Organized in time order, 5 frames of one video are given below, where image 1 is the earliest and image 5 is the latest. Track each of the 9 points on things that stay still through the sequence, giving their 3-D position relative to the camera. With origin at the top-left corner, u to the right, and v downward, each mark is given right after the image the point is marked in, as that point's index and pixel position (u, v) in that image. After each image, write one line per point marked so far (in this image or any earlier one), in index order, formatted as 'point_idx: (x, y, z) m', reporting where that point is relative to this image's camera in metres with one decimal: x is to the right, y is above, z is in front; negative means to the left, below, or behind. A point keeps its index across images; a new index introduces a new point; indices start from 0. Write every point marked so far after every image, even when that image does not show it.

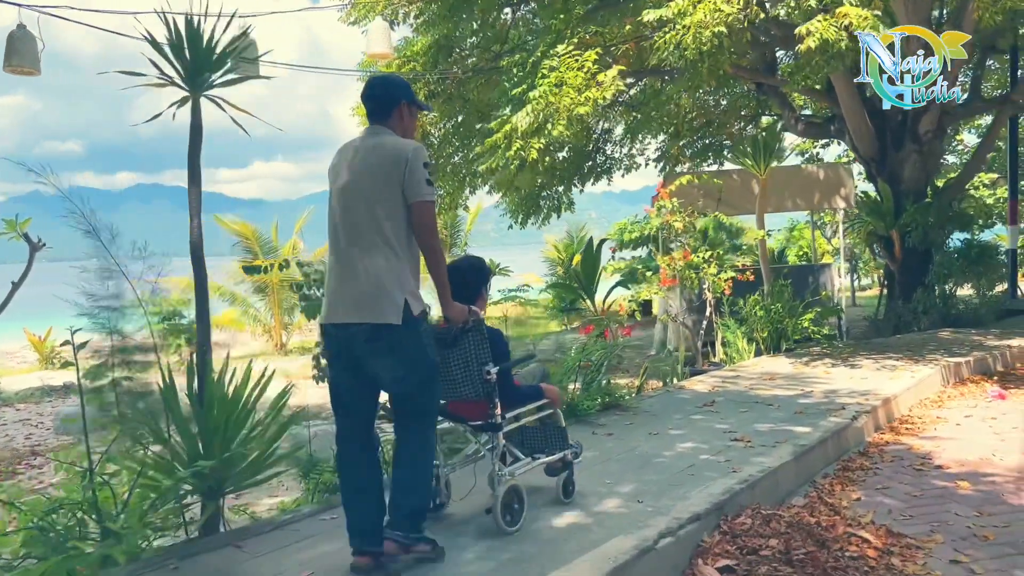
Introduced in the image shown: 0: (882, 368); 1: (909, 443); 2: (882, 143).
0: (+3.8, -0.8, +8.9) m
1: (+3.0, -1.2, +6.5) m
2: (+6.3, +2.5, +14.7) m
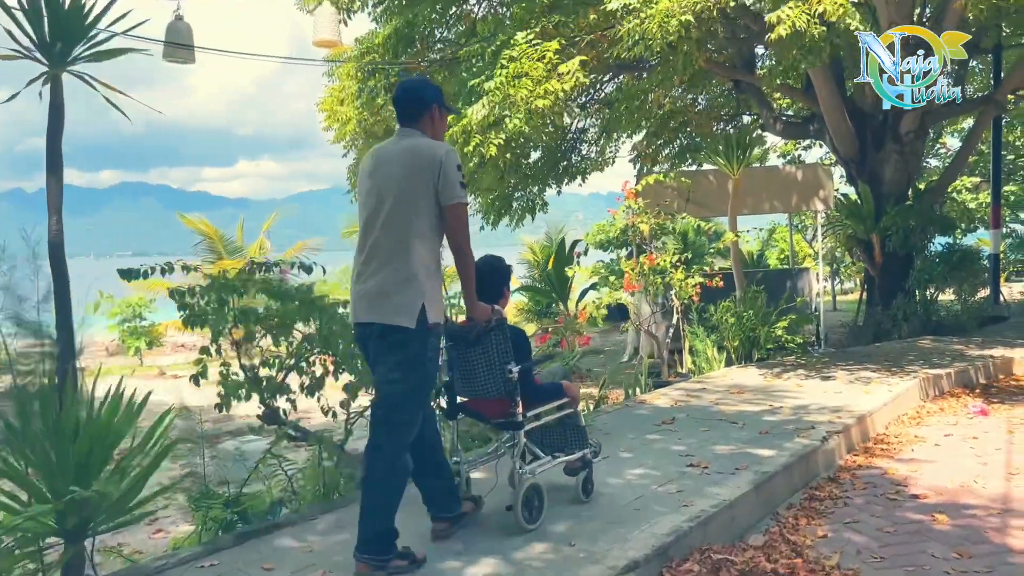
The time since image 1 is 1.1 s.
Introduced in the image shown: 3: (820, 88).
0: (+3.3, -0.9, +8.3) m
1: (+2.6, -1.2, +6.0) m
2: (+5.8, +2.4, +14.2) m
3: (+4.8, +3.1, +13.3) m
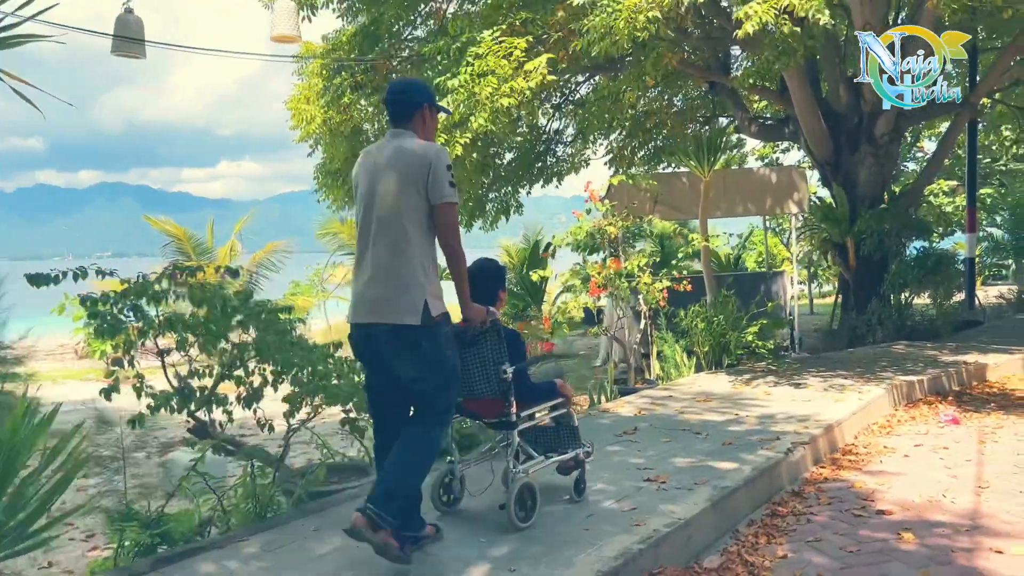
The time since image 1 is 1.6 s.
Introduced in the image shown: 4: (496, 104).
0: (+3.0, -0.9, +8.1) m
1: (+2.2, -1.3, +5.7) m
2: (+5.3, +2.3, +14.1) m
3: (+4.3, +3.0, +13.2) m
4: (-0.2, +1.9, +9.0) m
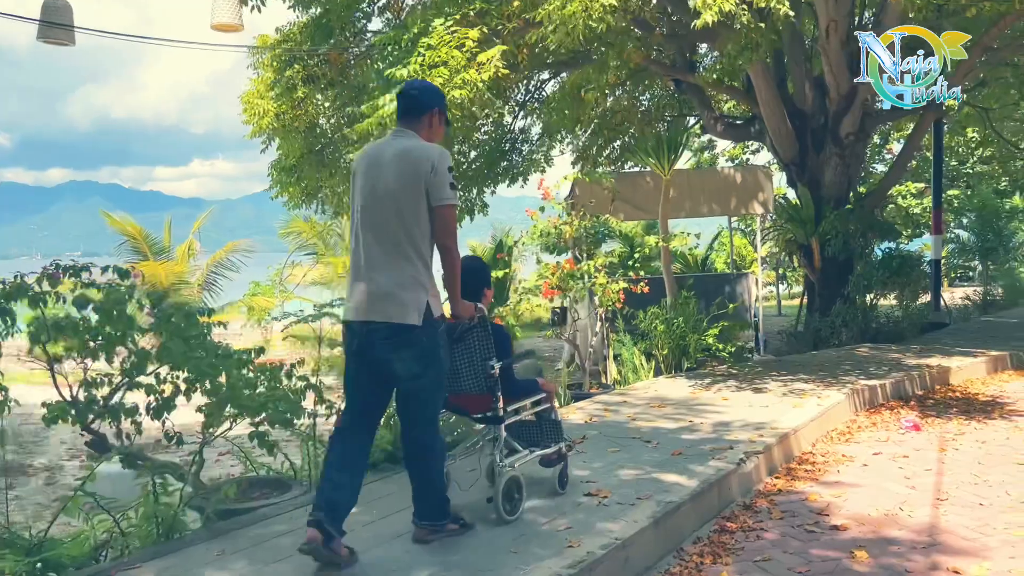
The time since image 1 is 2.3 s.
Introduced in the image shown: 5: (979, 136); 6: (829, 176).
0: (+2.5, -1.0, +7.9) m
1: (+1.8, -1.3, +5.4) m
2: (+4.7, +2.3, +13.9) m
3: (+3.7, +3.0, +12.9) m
4: (-0.7, +1.9, +8.6) m
5: (+10.0, +3.2, +18.5) m
6: (+5.0, +1.8, +13.7) m
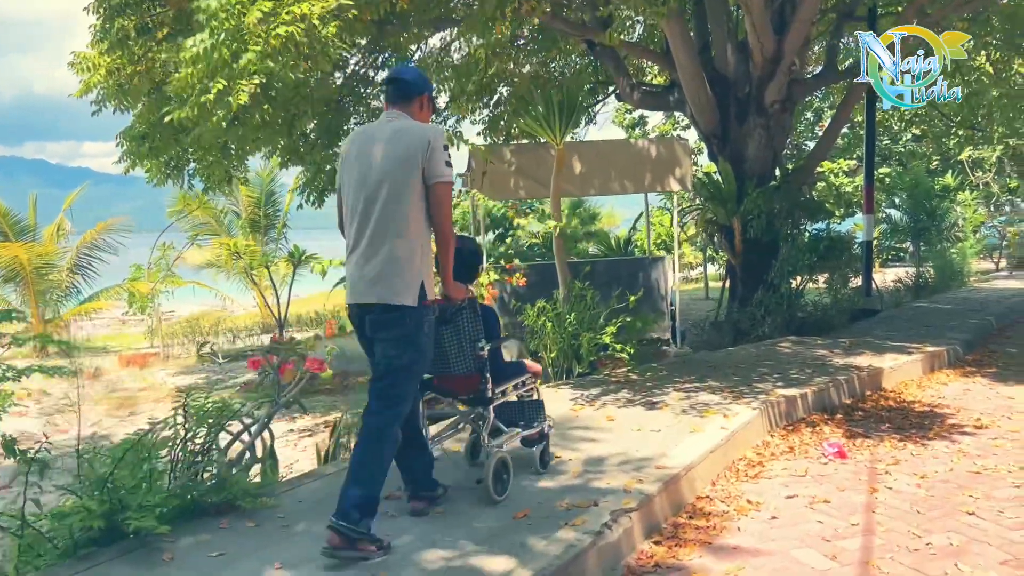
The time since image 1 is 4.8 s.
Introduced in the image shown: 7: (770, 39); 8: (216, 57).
0: (+1.3, -0.9, +6.4) m
1: (+0.8, -1.3, +4.0) m
2: (+3.1, +2.5, +12.5) m
3: (+2.2, +3.2, +11.5) m
4: (-1.9, +2.0, +6.9) m
5: (+8.1, +3.6, +17.5) m
6: (+3.4, +2.0, +12.3) m
7: (+3.5, +3.3, +11.5) m
8: (-2.5, +1.9, +7.2) m
